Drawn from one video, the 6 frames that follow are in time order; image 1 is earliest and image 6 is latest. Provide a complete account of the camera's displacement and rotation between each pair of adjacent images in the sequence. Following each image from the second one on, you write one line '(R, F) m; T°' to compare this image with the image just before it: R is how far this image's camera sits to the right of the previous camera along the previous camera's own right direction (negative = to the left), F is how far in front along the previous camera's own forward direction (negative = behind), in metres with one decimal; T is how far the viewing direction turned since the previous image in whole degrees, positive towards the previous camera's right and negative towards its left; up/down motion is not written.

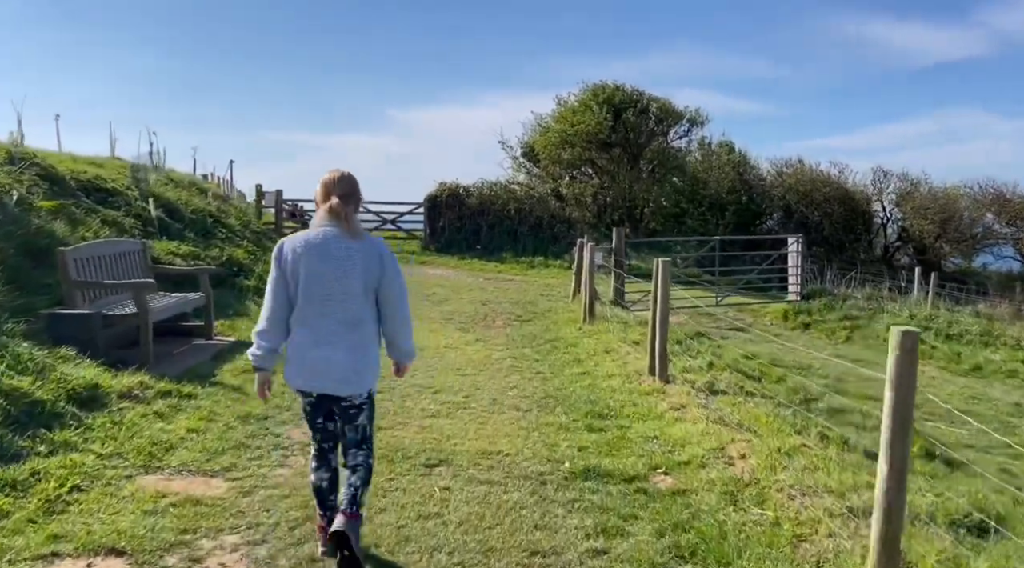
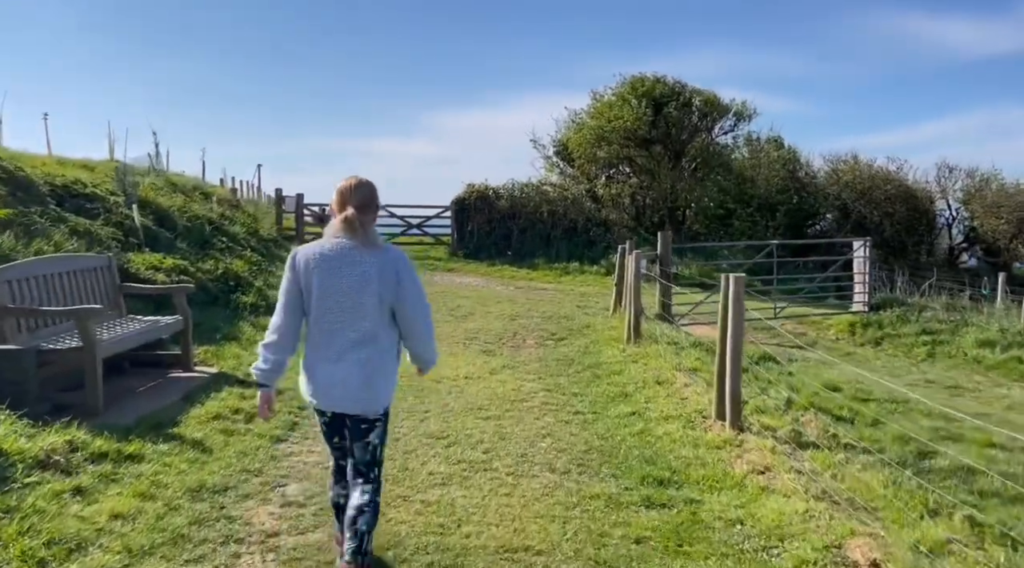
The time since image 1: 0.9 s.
(0.0, +1.5) m; -2°
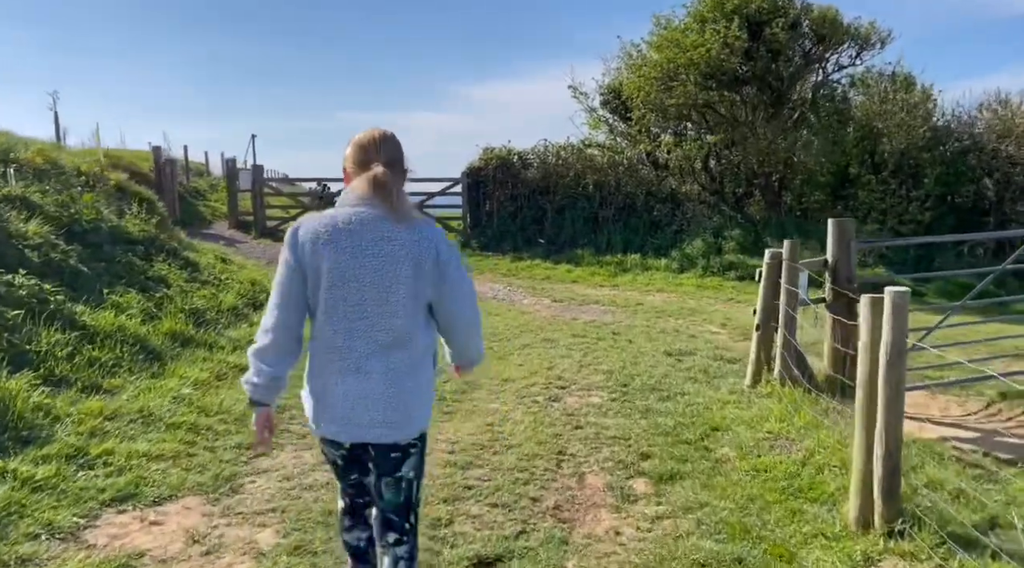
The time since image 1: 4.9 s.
(0.0, +6.1) m; -2°
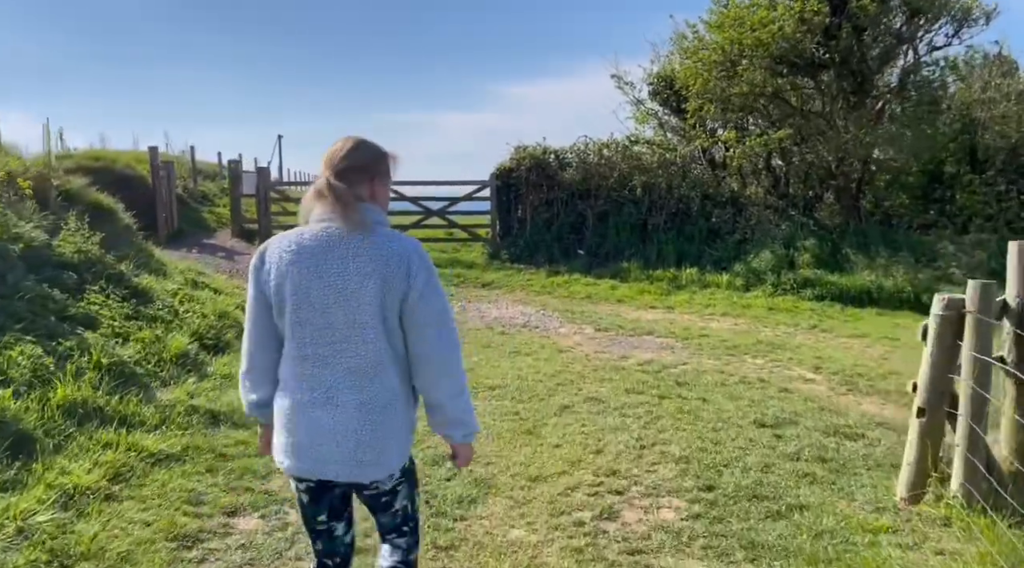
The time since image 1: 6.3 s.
(0.0, +2.1) m; -3°
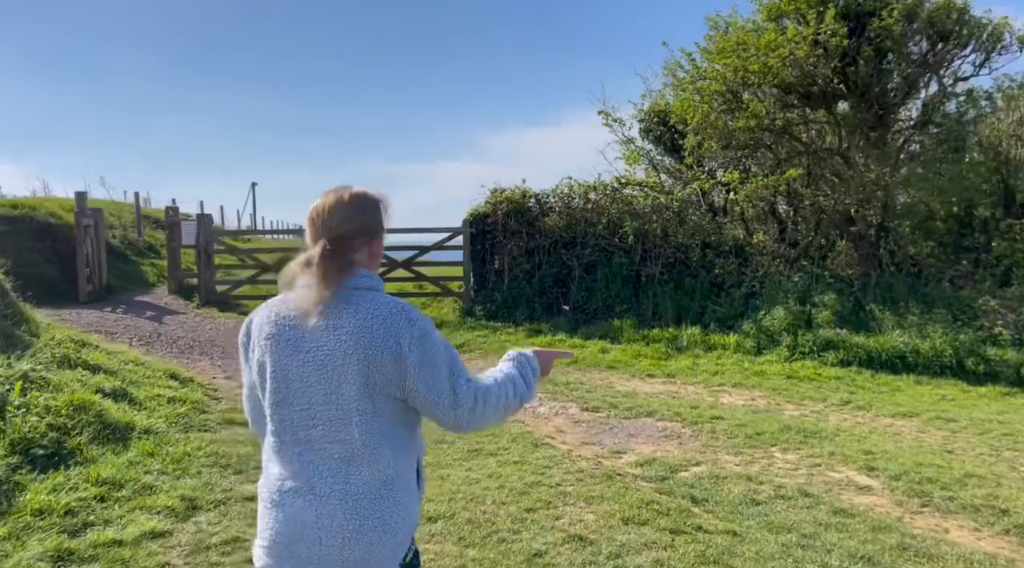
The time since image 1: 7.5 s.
(+0.2, +1.9) m; +1°
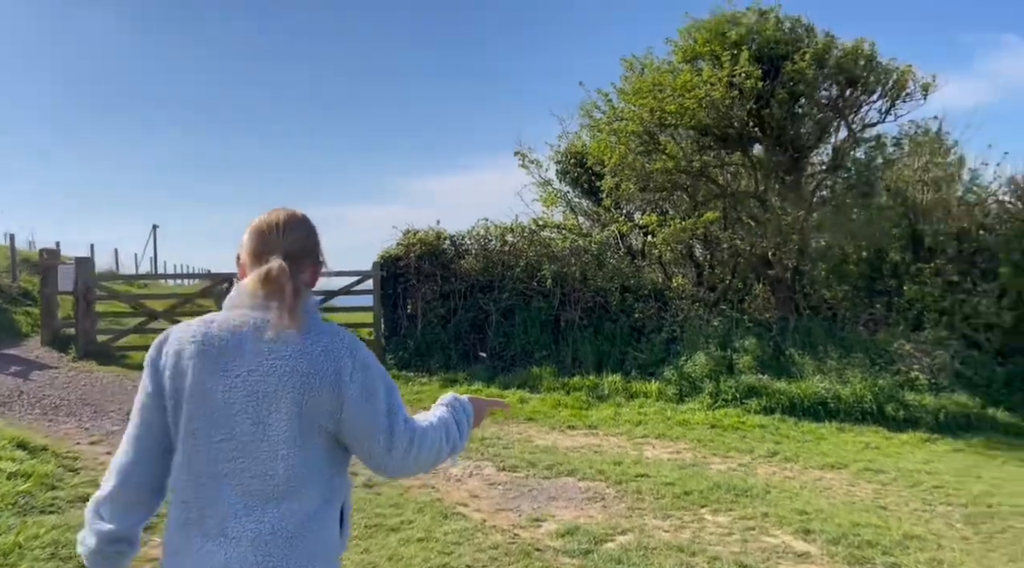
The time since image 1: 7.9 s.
(+0.1, +0.6) m; +6°
